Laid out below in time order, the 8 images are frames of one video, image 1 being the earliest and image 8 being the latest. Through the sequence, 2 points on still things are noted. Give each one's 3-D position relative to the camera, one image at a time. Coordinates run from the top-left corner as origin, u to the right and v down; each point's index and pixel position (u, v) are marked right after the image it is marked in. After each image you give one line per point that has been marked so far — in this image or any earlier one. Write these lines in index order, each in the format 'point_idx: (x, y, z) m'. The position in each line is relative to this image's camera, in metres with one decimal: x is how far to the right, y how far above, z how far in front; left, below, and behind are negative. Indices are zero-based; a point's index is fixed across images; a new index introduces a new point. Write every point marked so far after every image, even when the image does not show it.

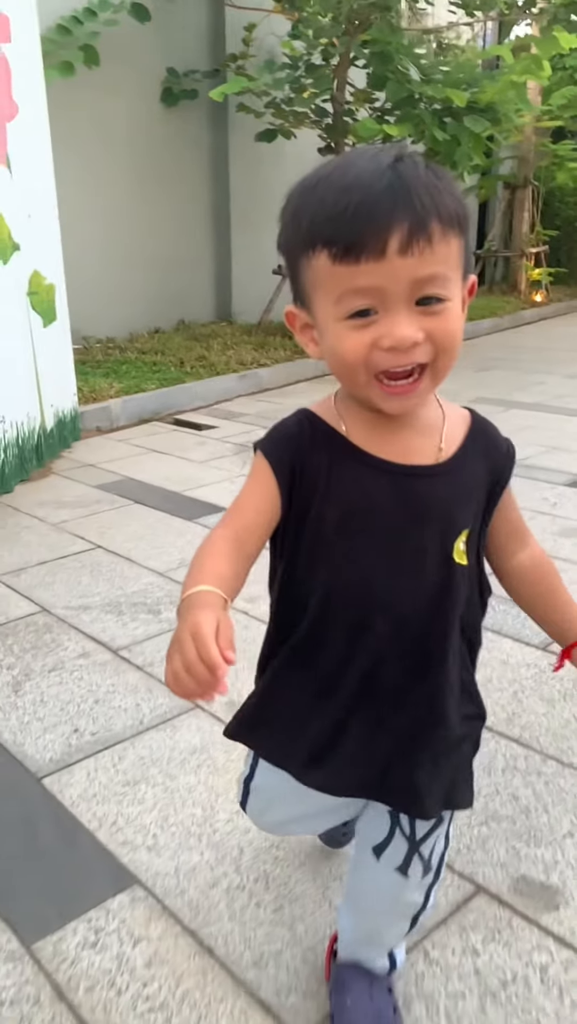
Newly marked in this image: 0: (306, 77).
0: (+0.2, +4.0, +7.4) m
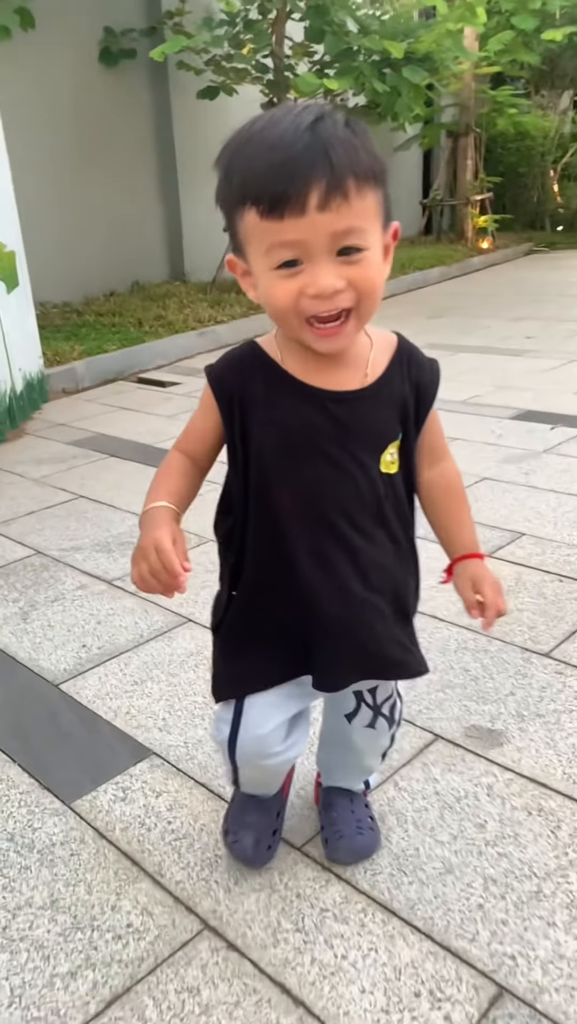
0: (-0.4, +4.5, +7.5) m
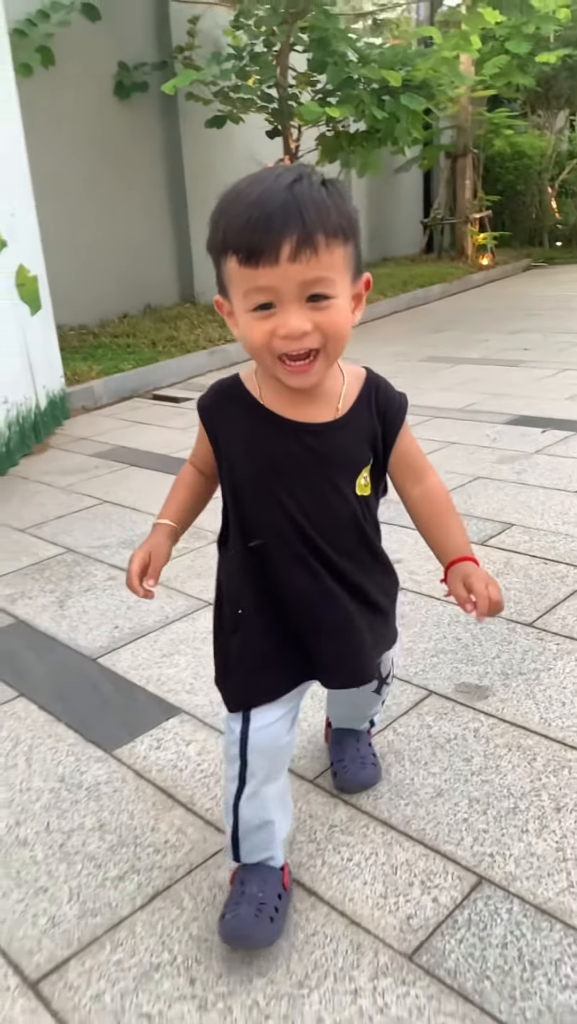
0: (-0.4, +4.4, +7.9) m
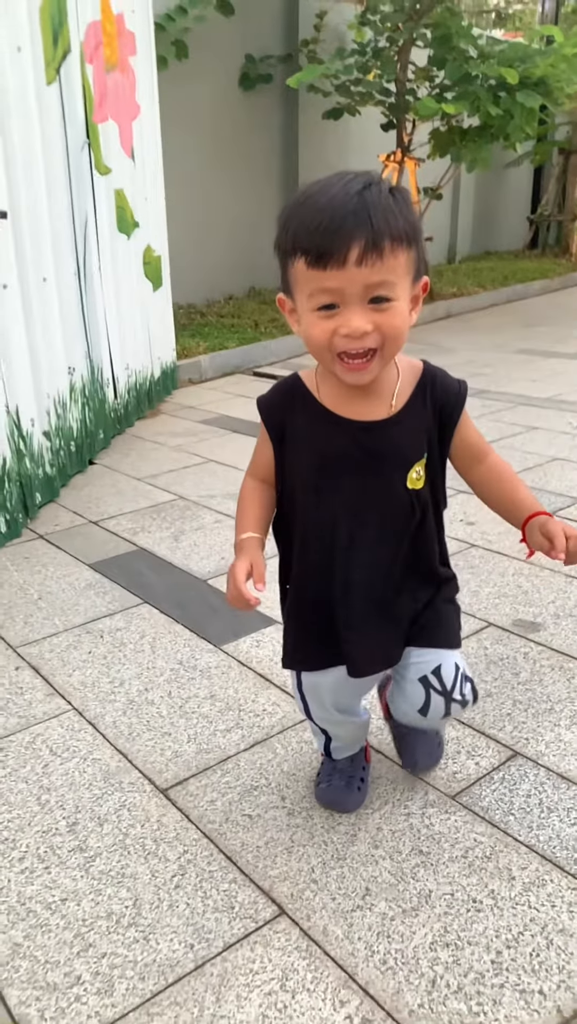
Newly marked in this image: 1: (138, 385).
0: (+0.8, +4.6, +8.3) m
1: (-1.1, +0.9, +5.8) m
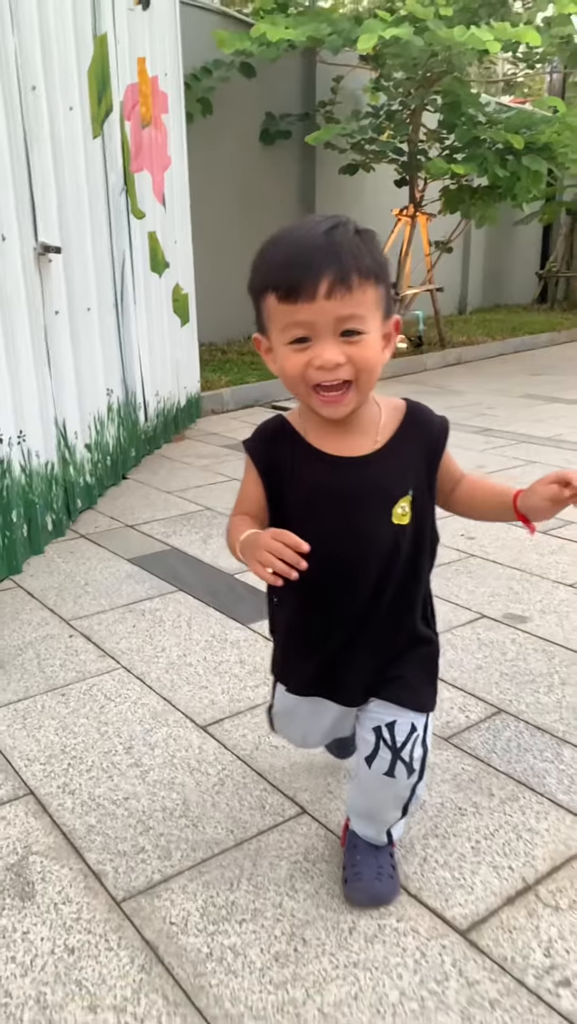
0: (+1.1, +4.3, +9.0) m
1: (-0.9, +0.8, +6.3) m
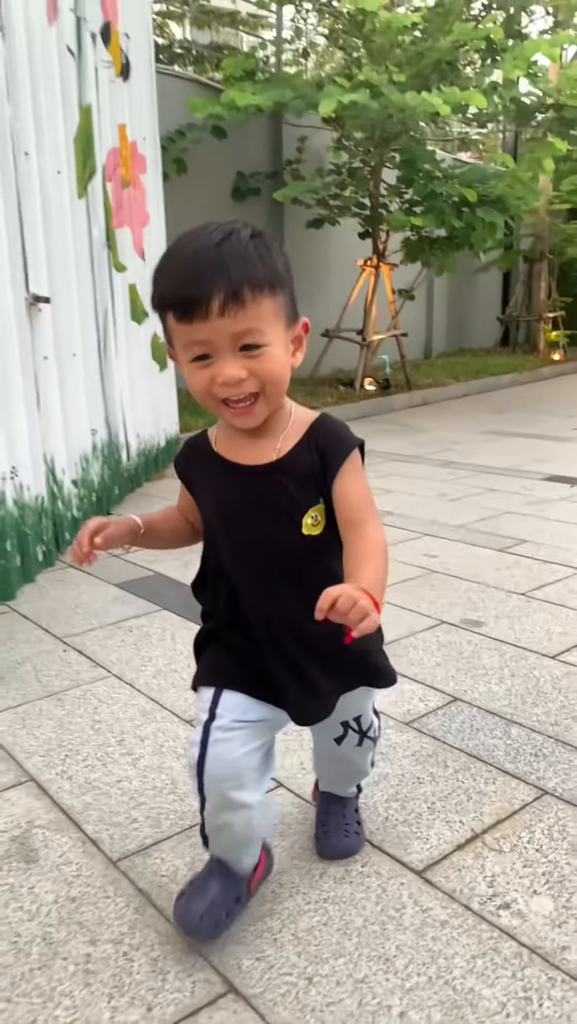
0: (+0.7, +3.9, +9.5) m
1: (-1.2, +0.5, +6.6) m
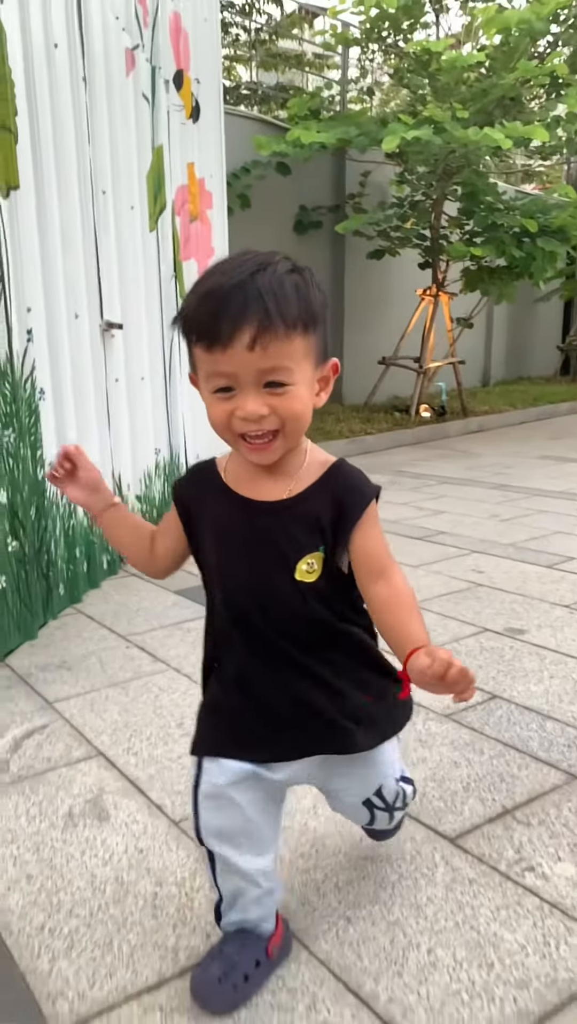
0: (+1.4, +3.6, +9.8) m
1: (-0.7, +0.4, +6.9) m
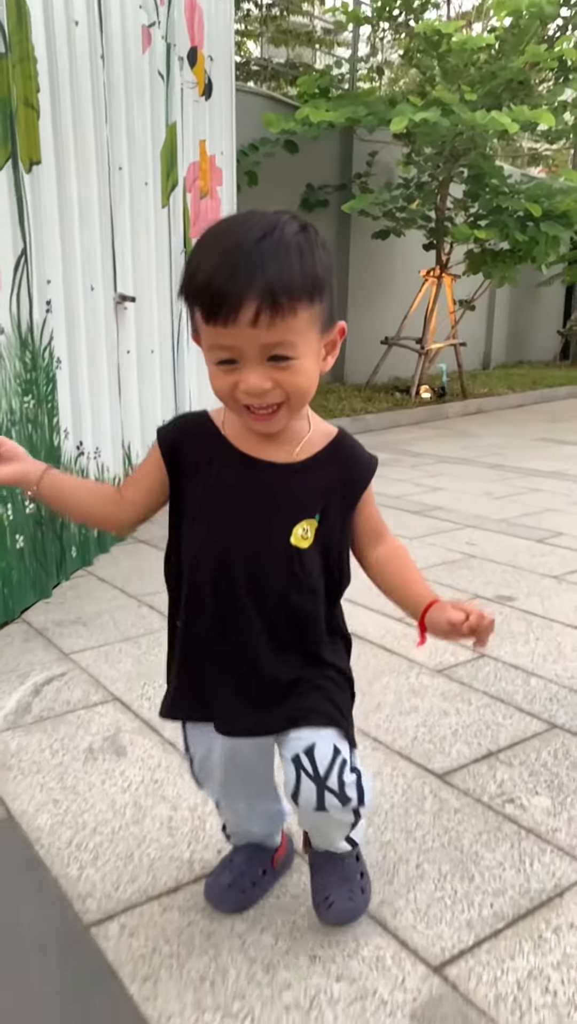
0: (+1.5, +3.8, +9.9) m
1: (-0.7, +0.6, +7.1) m
